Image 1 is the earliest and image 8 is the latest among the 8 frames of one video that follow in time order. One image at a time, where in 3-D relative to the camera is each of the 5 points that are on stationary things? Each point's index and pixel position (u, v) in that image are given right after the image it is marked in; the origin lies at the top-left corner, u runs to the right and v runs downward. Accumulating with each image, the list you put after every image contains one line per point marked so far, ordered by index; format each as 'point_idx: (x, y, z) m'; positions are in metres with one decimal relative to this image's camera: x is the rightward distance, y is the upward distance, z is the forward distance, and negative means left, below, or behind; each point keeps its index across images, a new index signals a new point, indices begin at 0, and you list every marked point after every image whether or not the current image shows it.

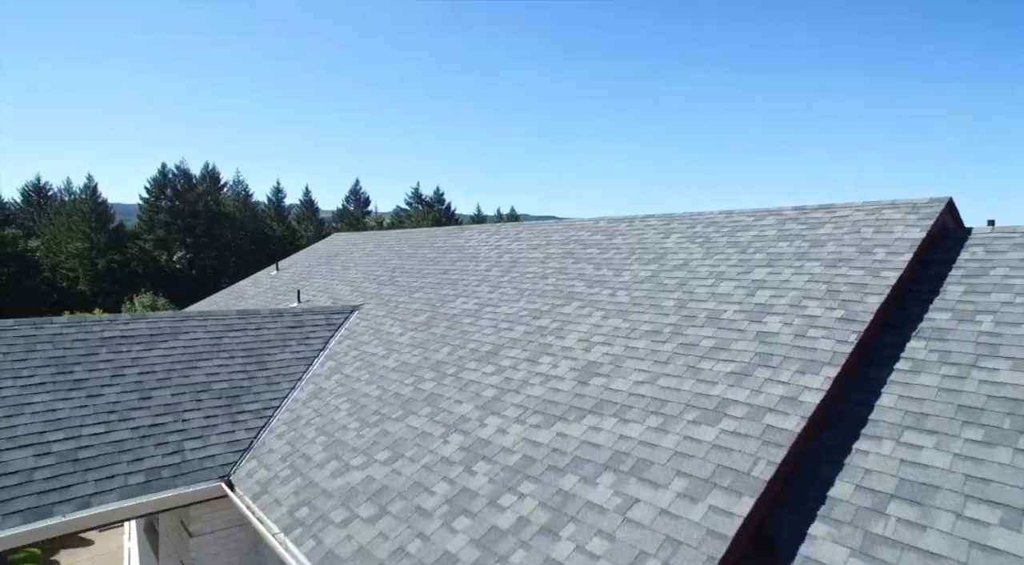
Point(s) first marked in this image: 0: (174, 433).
0: (-3.5, -1.5, +7.5) m
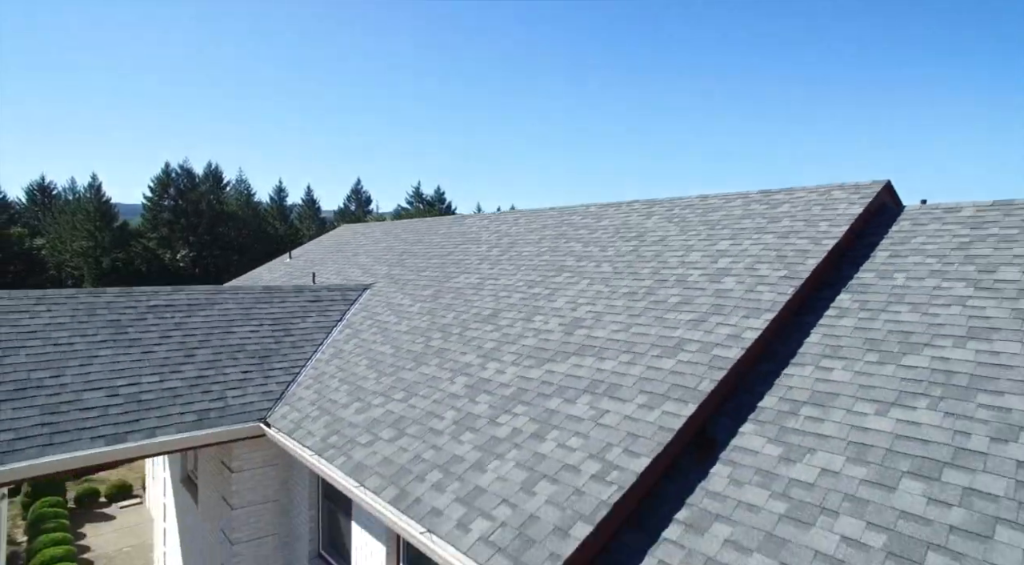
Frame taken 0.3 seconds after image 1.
0: (-3.5, -1.1, +8.7) m
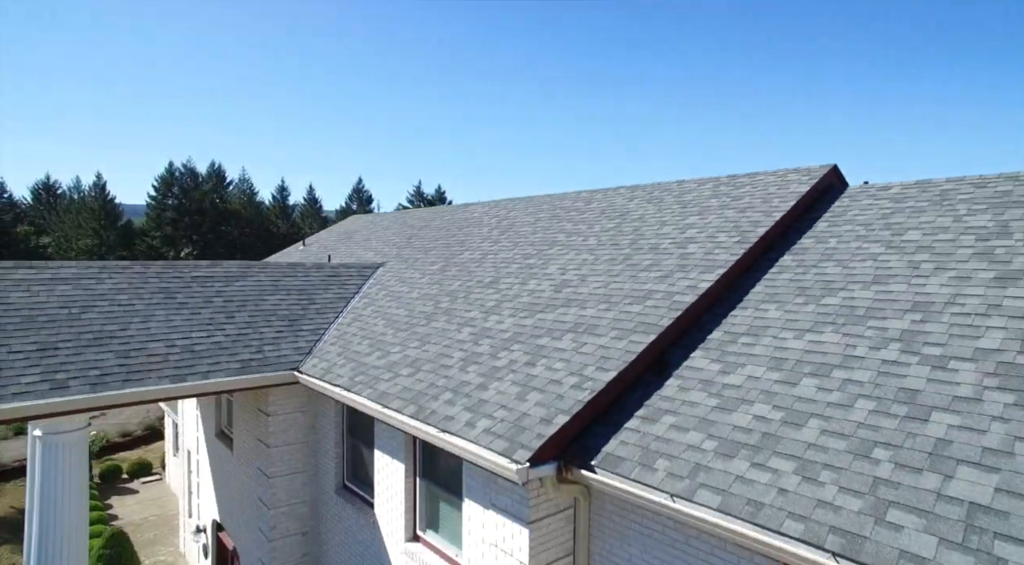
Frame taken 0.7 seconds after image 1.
0: (-3.6, -0.7, +10.1) m
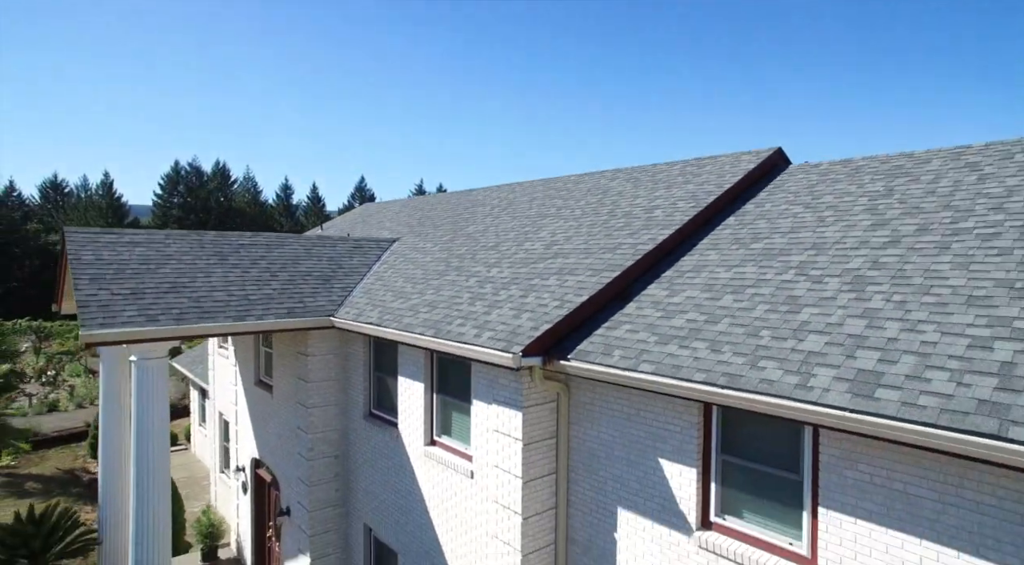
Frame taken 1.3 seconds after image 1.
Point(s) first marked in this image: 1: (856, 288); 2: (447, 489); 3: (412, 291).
0: (-3.6, -0.1, +12.1) m
1: (+3.2, 0.0, +6.7) m
2: (-0.8, -2.6, +9.4) m
3: (-1.6, -0.1, +11.4) m
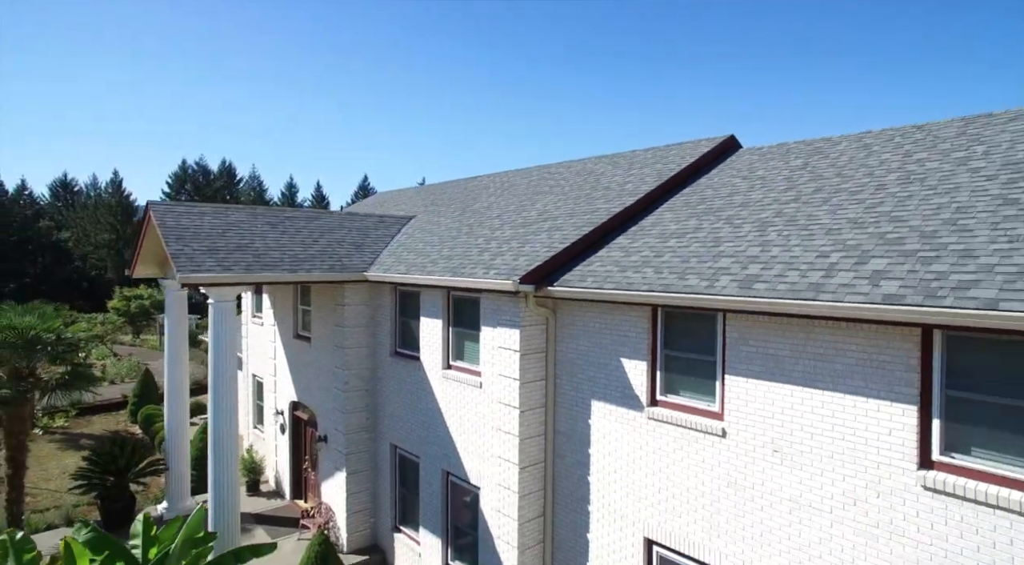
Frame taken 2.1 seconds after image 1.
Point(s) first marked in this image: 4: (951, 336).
0: (-3.6, +0.6, +14.7) m
1: (+3.2, +0.7, +9.2) m
2: (-0.8, -1.9, +12.0) m
3: (-1.6, +0.6, +14.0) m
4: (+3.9, -0.5, +6.4) m
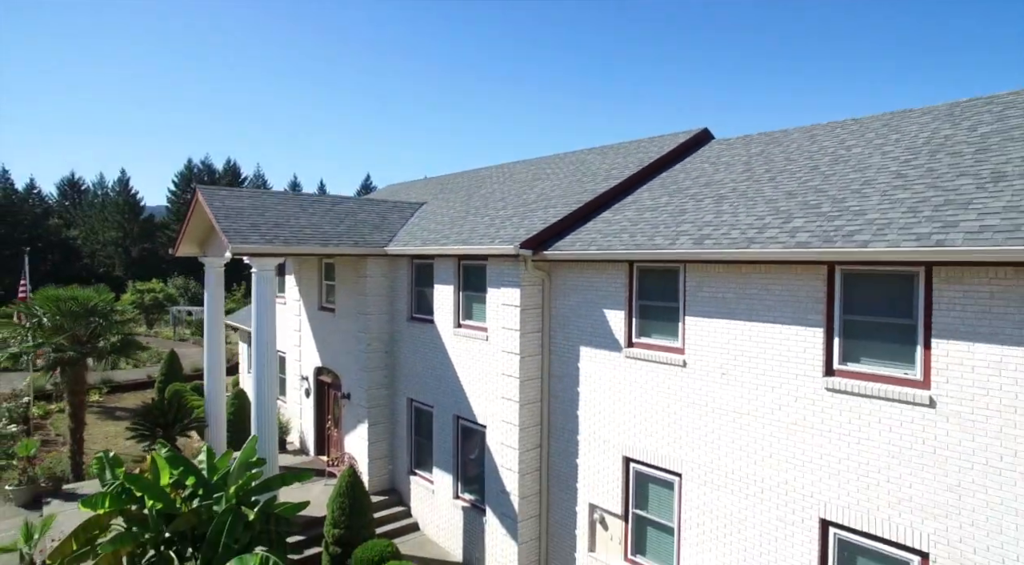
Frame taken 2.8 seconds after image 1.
0: (-3.6, +1.2, +16.8) m
1: (+3.2, +1.3, +11.3) m
2: (-0.8, -1.3, +14.0) m
3: (-1.5, +1.2, +16.1) m
4: (+3.9, +0.1, +8.5) m
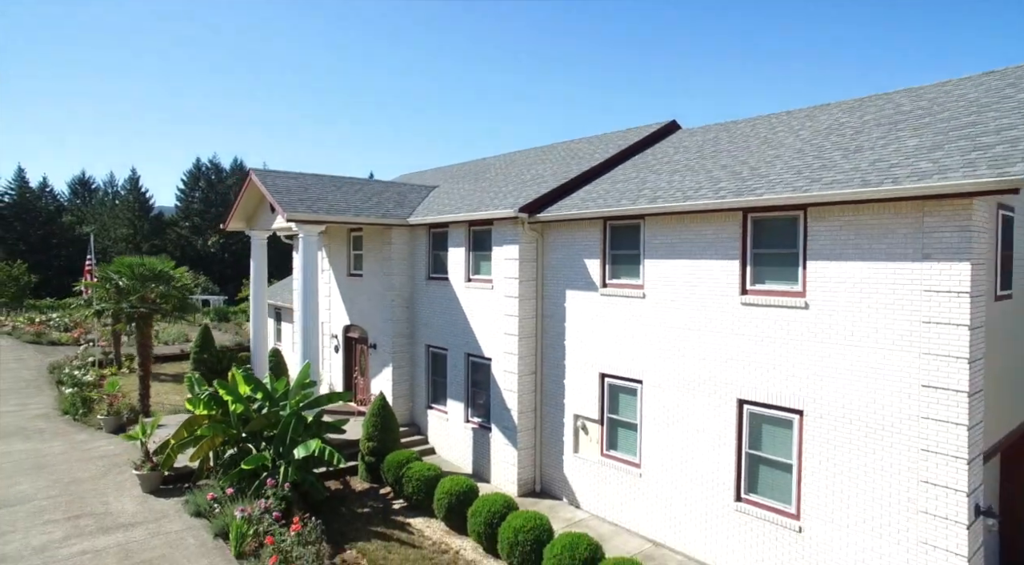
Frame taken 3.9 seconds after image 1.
0: (-3.6, +2.1, +20.0) m
1: (+3.2, +2.2, +14.6) m
2: (-0.8, -0.4, +17.3) m
3: (-1.5, +2.1, +19.3) m
4: (+3.9, +1.0, +11.8) m
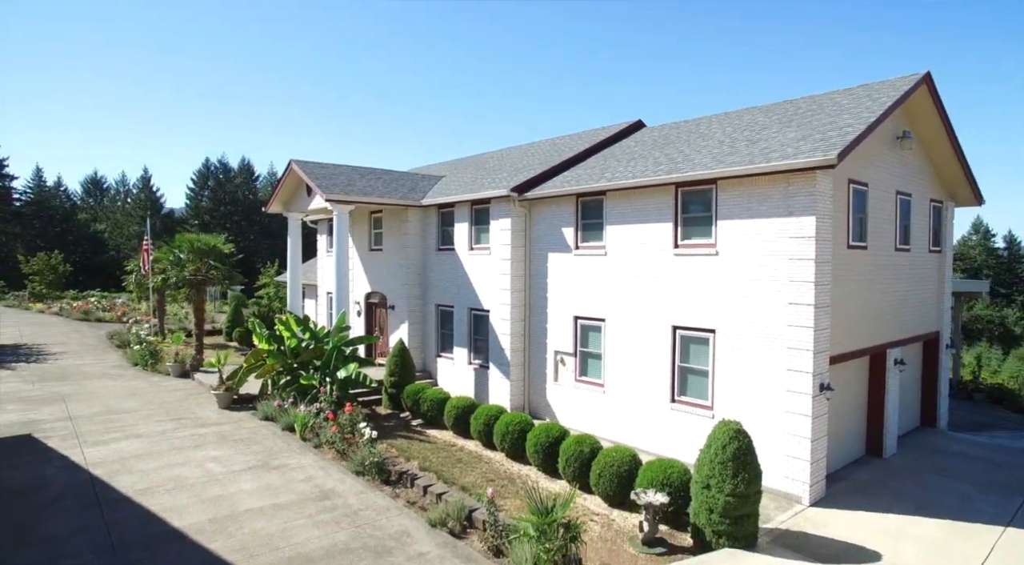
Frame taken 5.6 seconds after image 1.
0: (-3.7, +3.0, +24.2) m
1: (+3.0, +3.1, +18.7) m
2: (-1.0, +0.5, +21.5) m
3: (-1.7, +3.0, +23.5) m
4: (+3.7, +2.0, +15.9) m
